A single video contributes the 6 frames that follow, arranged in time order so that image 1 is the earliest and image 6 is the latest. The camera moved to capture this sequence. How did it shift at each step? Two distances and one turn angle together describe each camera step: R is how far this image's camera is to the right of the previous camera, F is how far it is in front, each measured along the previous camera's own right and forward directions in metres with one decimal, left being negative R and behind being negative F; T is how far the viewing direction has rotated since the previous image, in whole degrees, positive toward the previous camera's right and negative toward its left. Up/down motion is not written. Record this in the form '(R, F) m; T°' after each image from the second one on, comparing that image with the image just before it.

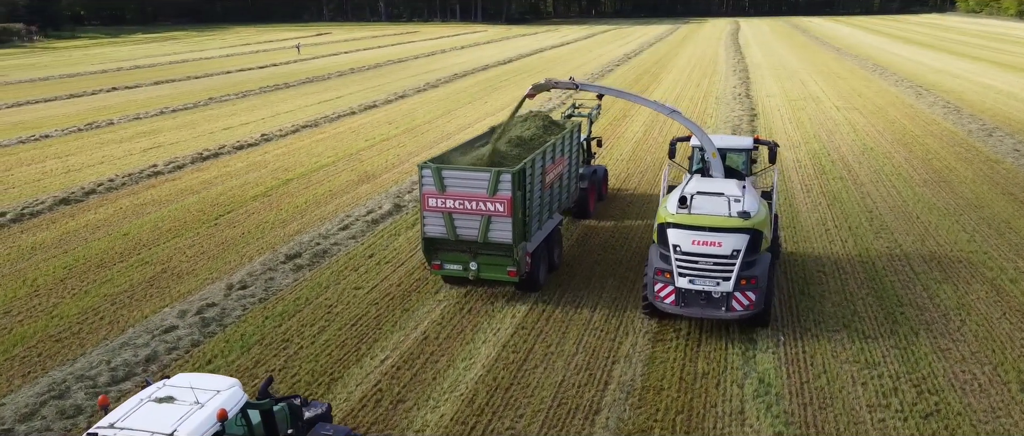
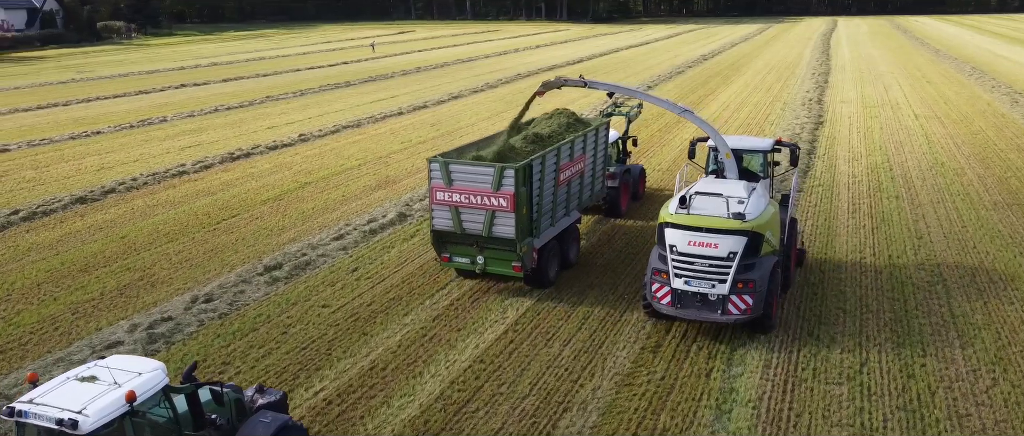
(+1.4, +1.0) m; -6°
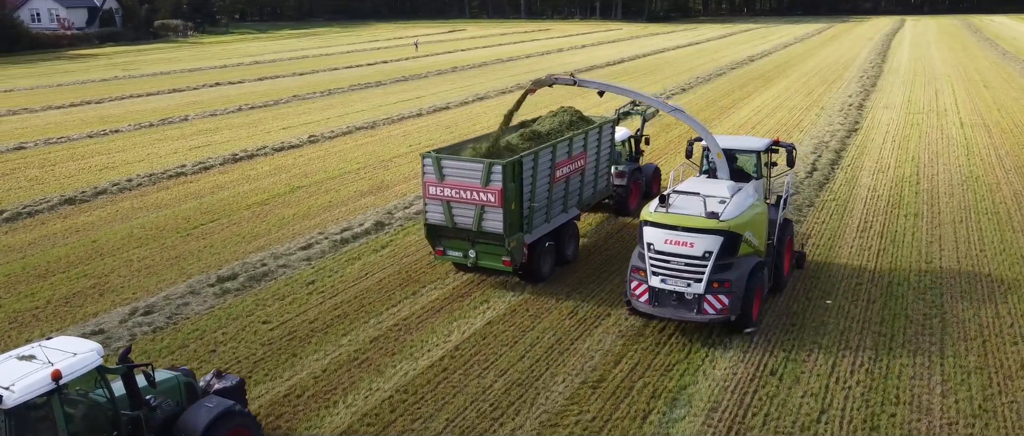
(+1.3, +0.7) m; -4°
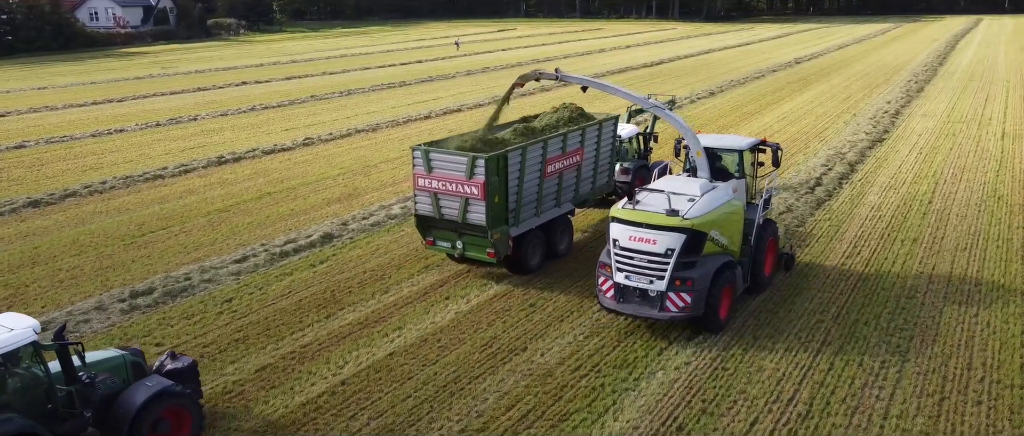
(+1.7, +0.9) m; -4°
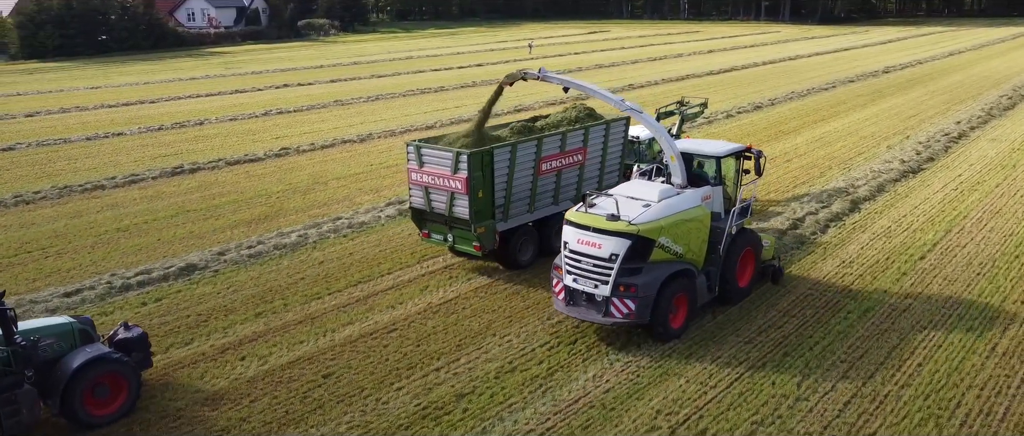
(+3.4, +2.1) m; -8°
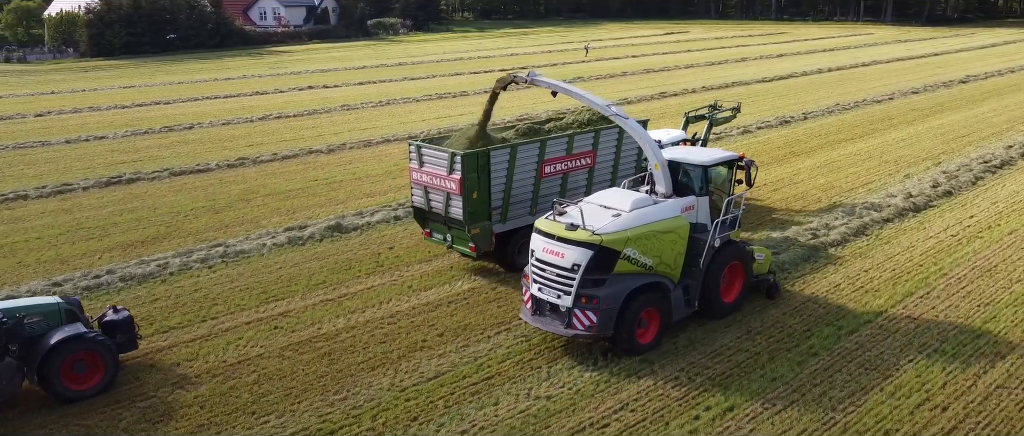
(+3.3, +2.0) m; -7°
